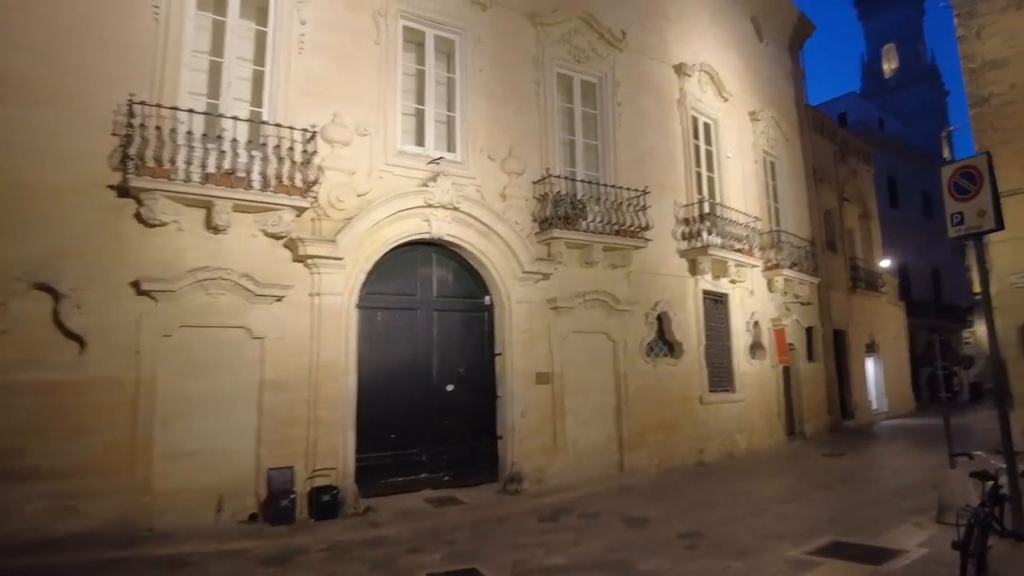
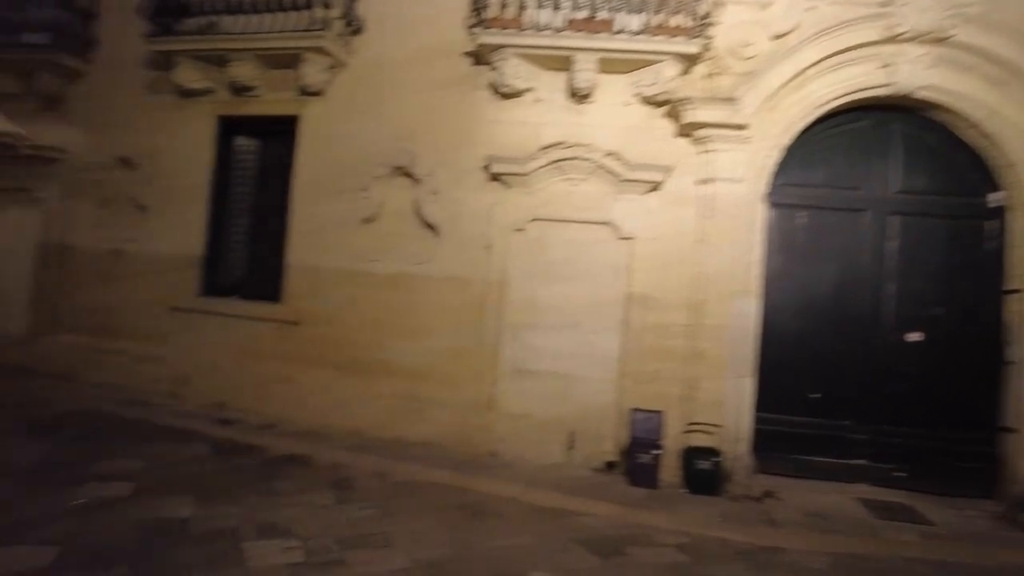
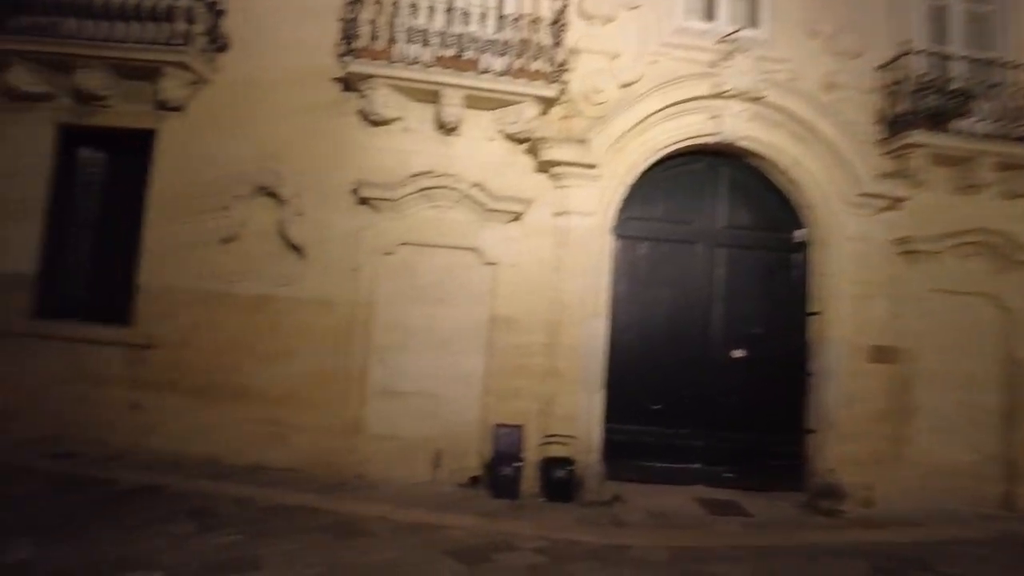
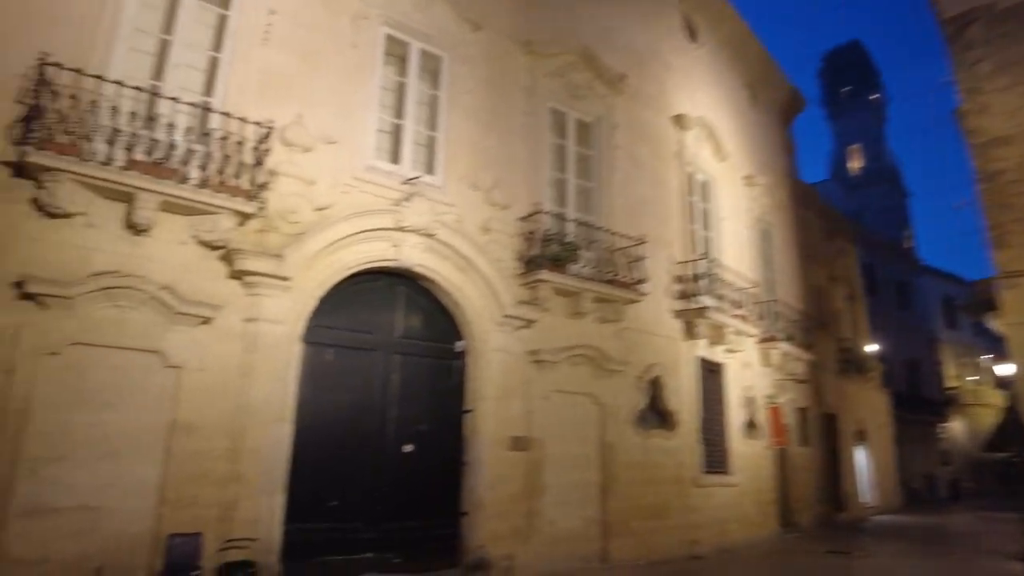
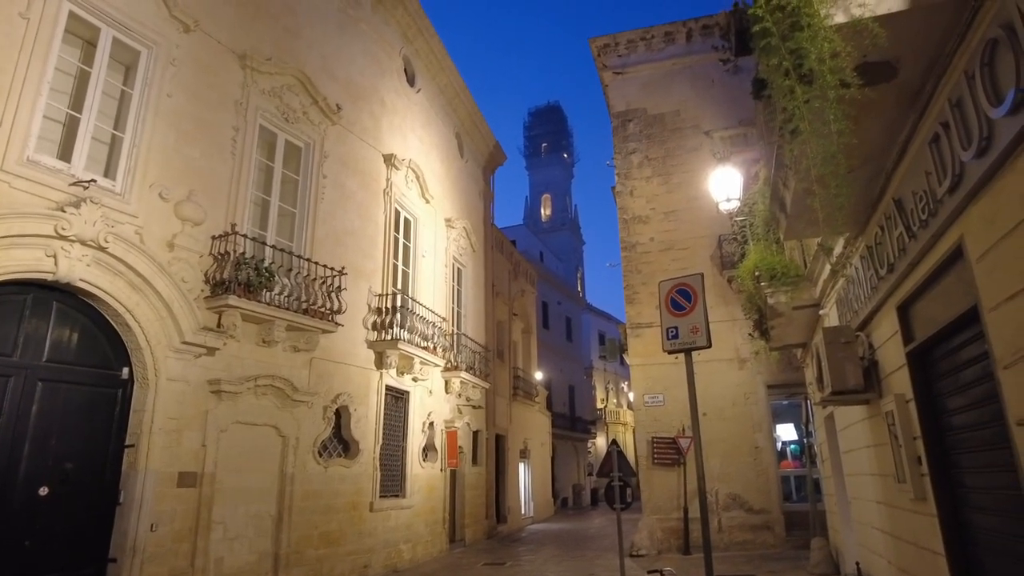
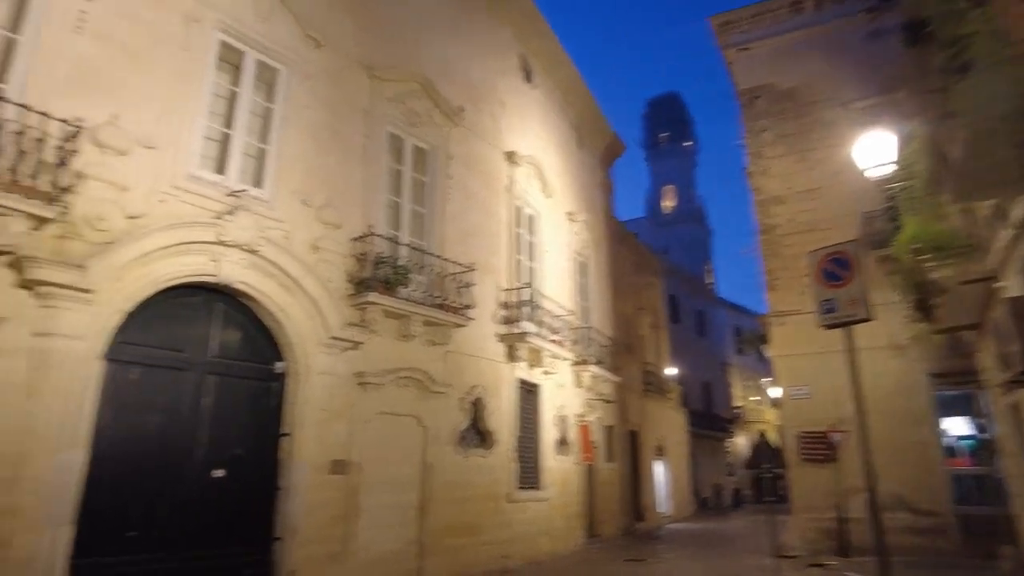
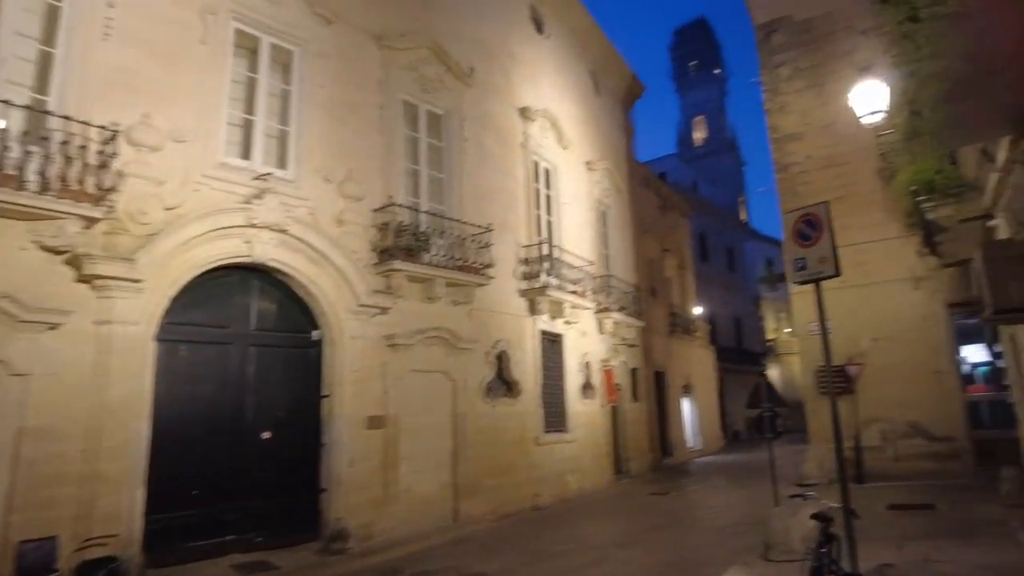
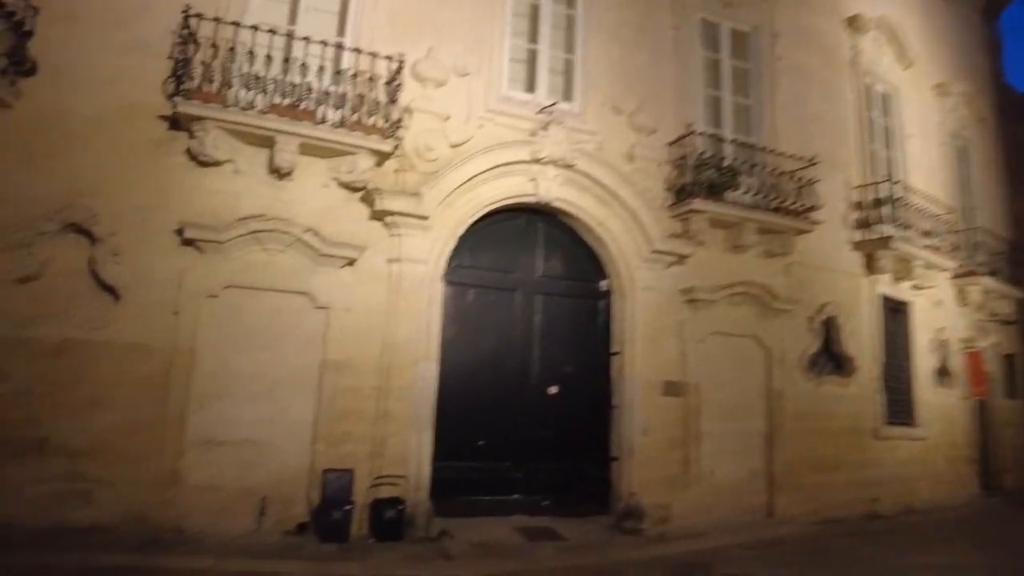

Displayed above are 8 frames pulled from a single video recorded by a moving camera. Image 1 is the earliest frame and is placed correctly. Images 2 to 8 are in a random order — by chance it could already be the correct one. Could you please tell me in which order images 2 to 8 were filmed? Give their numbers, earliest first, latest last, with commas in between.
7, 5, 6, 4, 8, 3, 2
